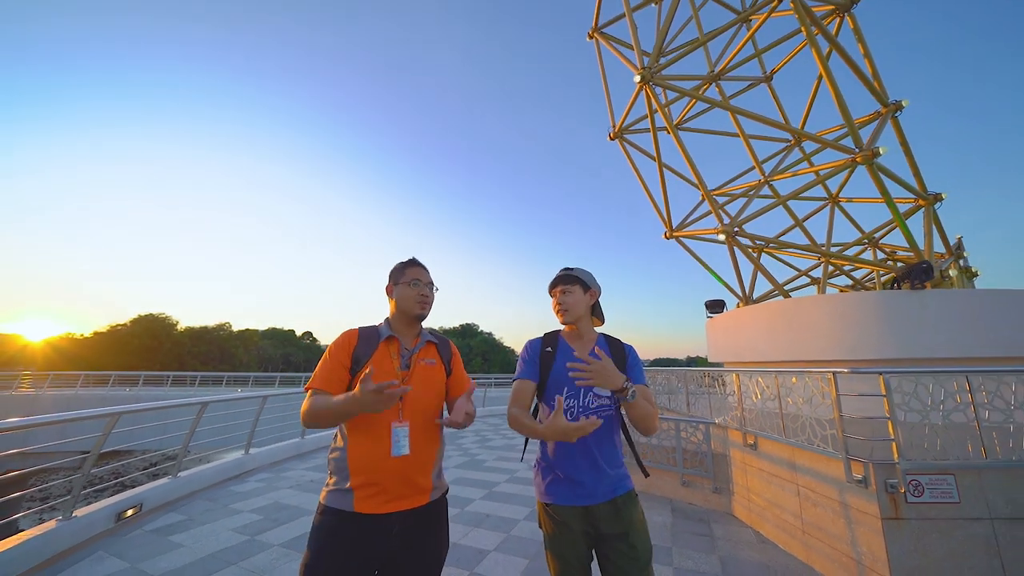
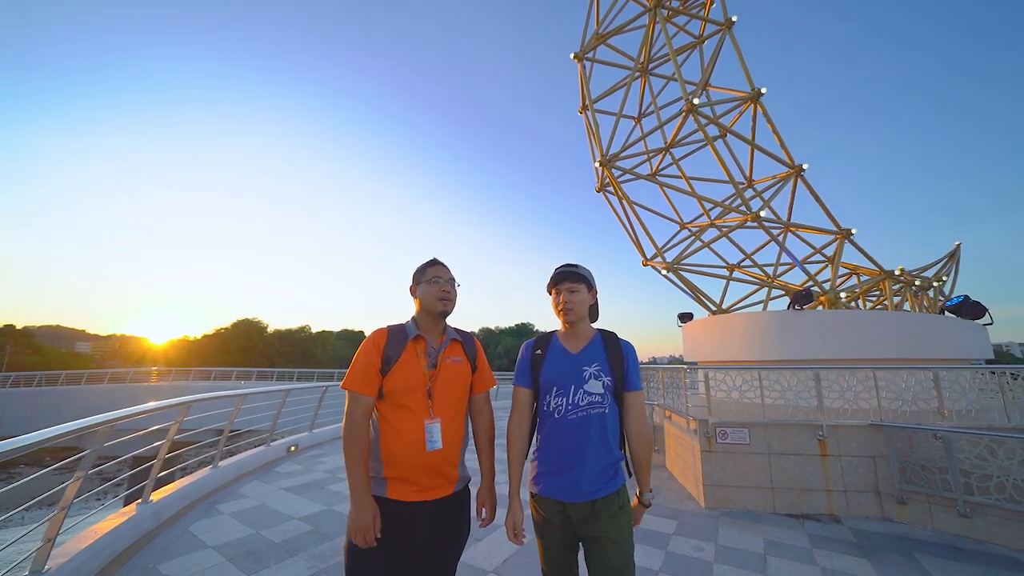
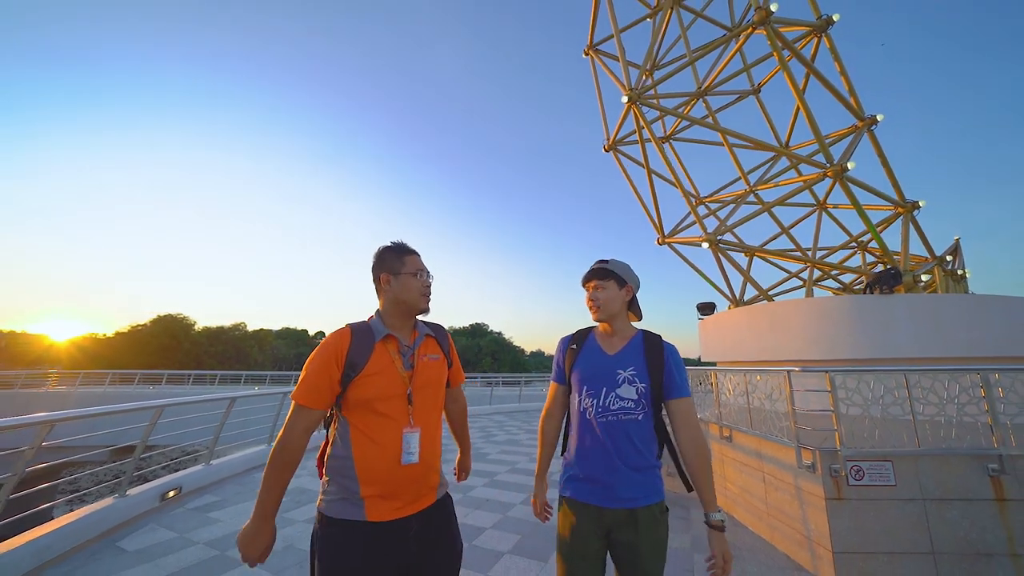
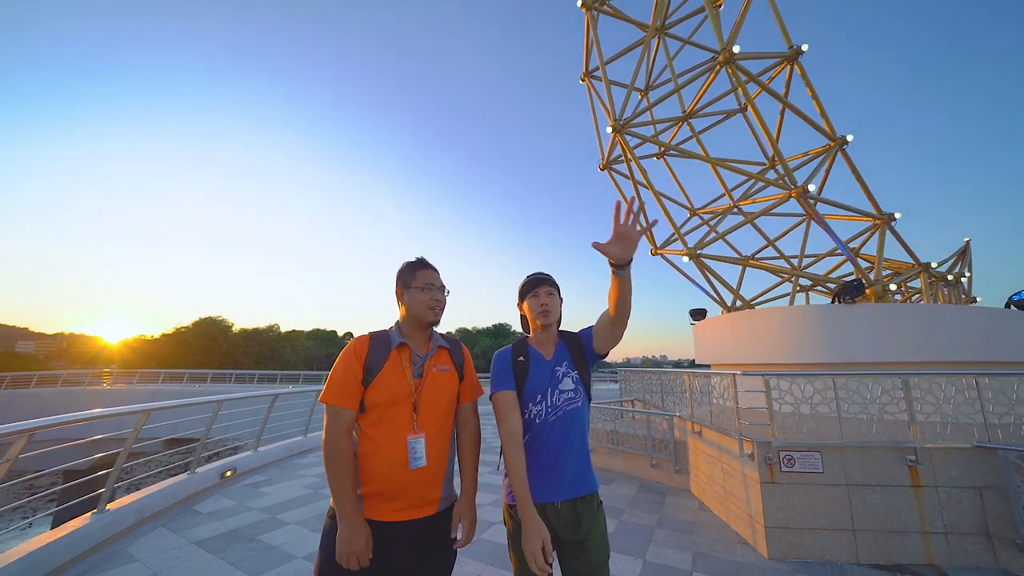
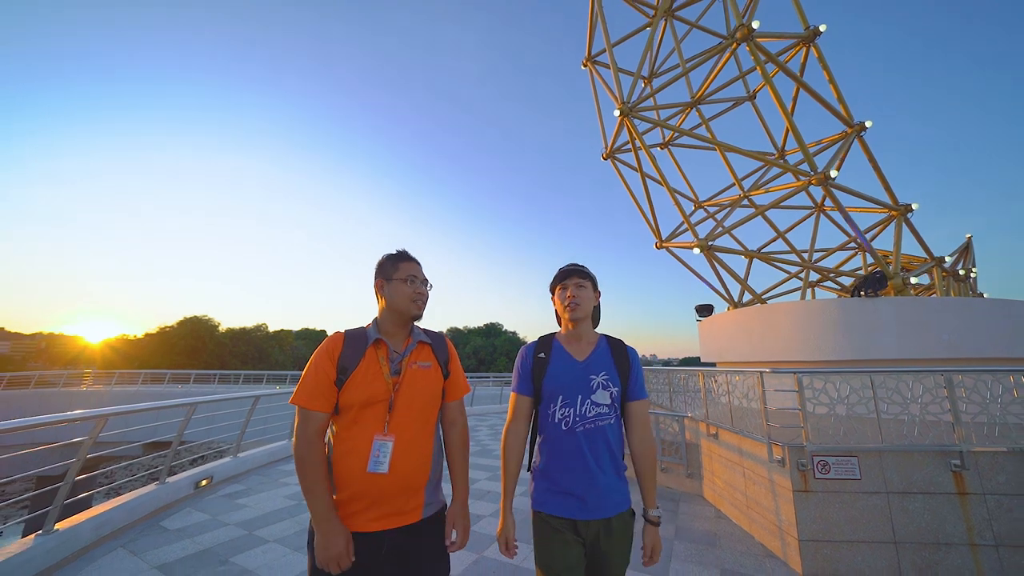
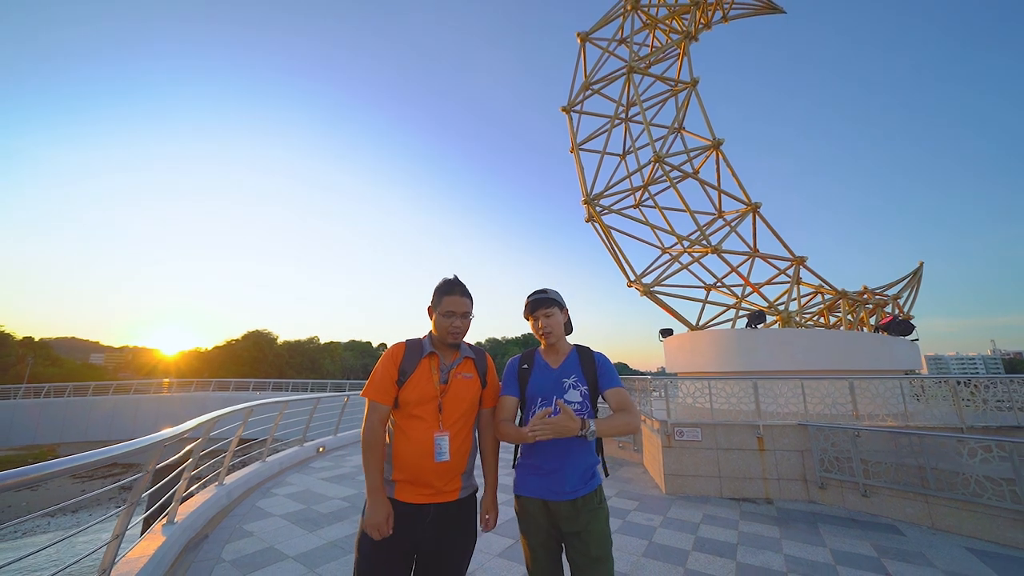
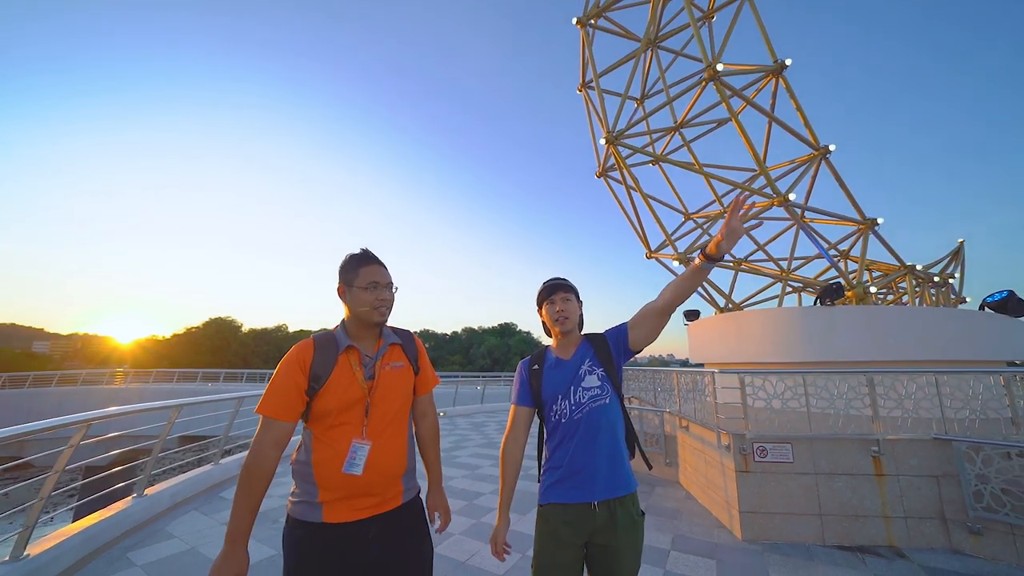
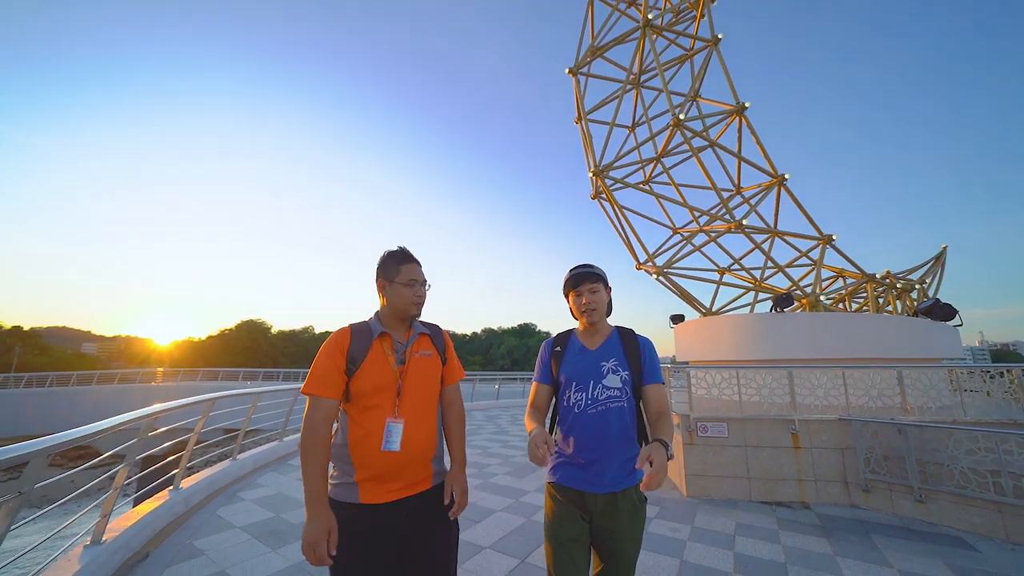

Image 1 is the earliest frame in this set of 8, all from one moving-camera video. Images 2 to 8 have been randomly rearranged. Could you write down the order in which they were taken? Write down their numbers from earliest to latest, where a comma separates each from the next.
3, 5, 4, 7, 2, 8, 6
